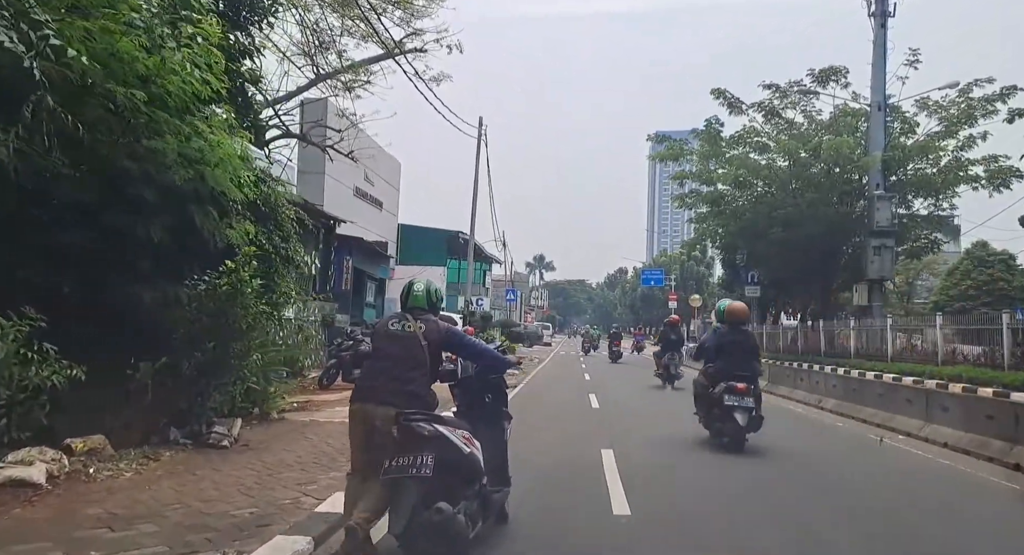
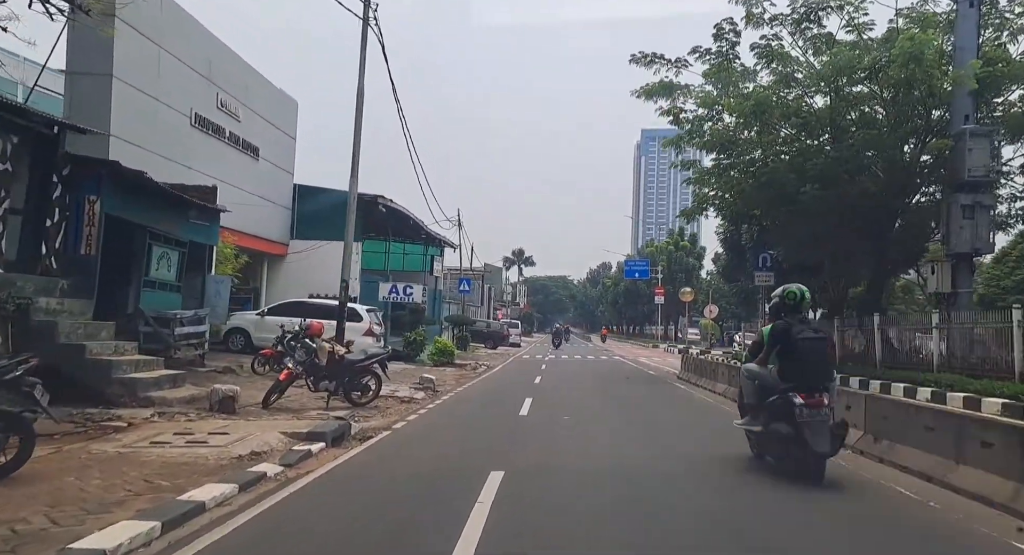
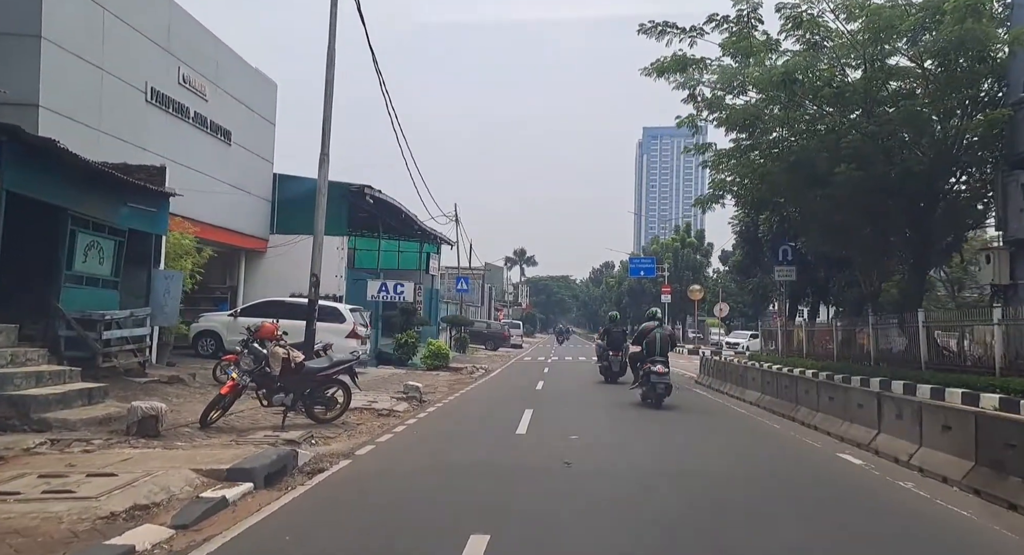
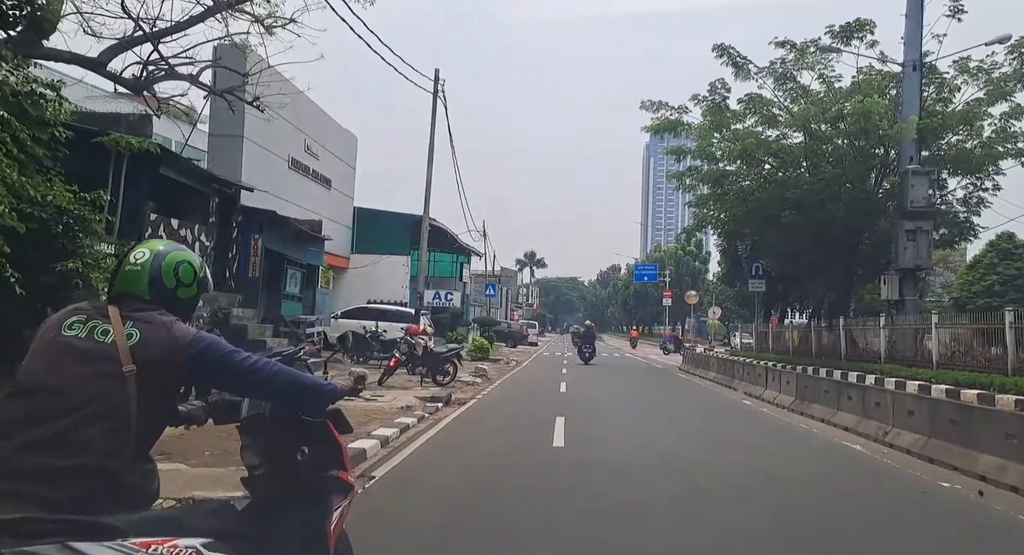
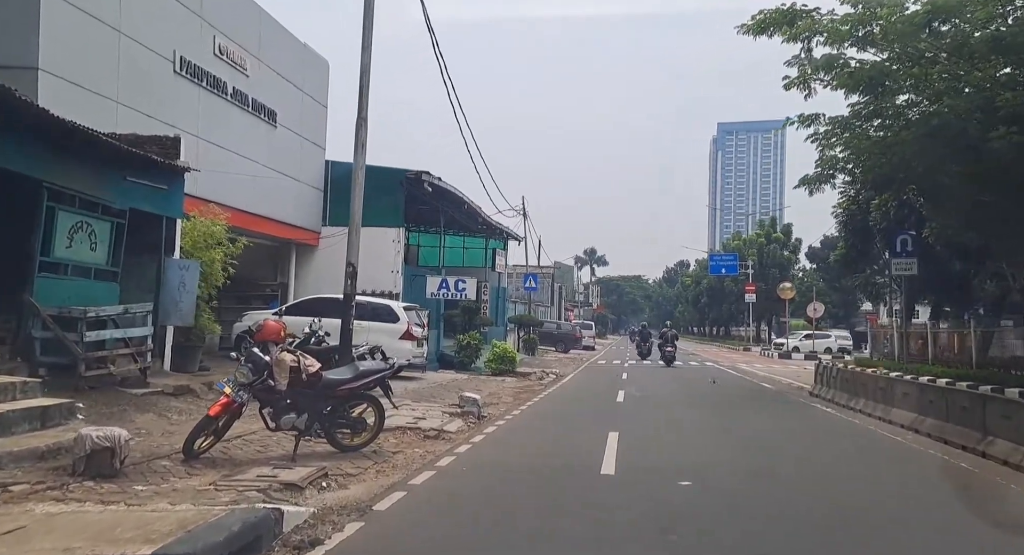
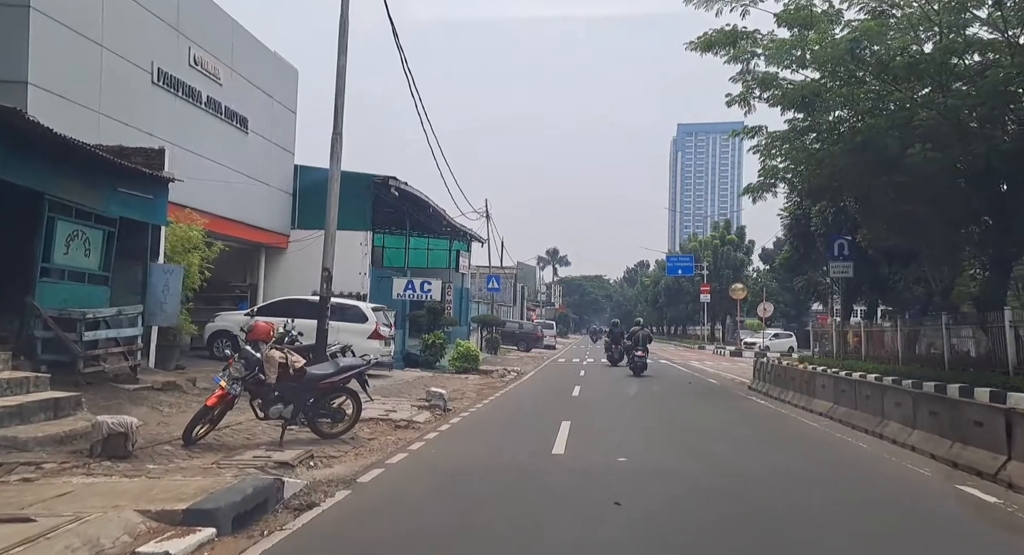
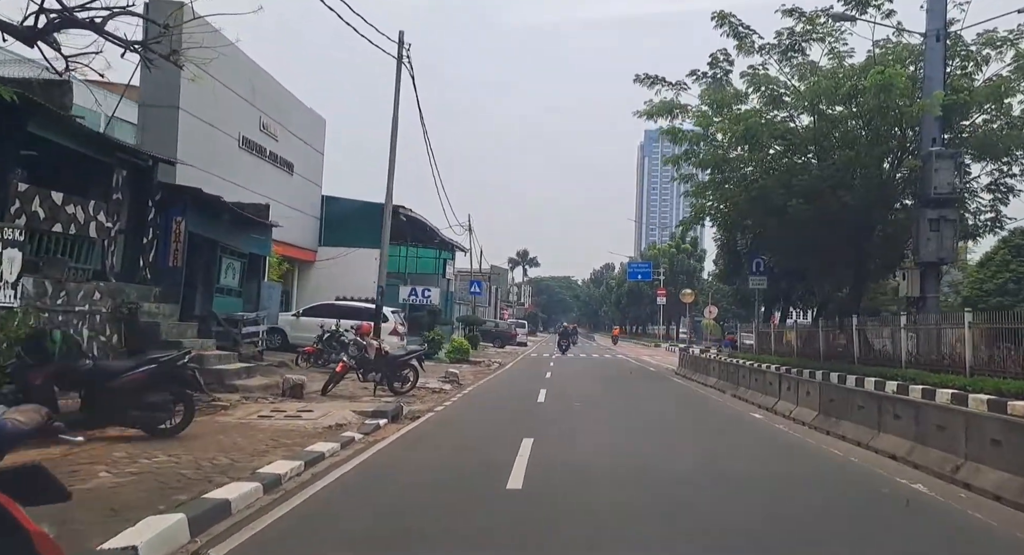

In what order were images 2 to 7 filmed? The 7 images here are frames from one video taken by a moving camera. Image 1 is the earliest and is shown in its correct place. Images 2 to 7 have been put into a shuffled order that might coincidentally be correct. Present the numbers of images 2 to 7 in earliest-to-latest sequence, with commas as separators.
4, 7, 2, 3, 6, 5
